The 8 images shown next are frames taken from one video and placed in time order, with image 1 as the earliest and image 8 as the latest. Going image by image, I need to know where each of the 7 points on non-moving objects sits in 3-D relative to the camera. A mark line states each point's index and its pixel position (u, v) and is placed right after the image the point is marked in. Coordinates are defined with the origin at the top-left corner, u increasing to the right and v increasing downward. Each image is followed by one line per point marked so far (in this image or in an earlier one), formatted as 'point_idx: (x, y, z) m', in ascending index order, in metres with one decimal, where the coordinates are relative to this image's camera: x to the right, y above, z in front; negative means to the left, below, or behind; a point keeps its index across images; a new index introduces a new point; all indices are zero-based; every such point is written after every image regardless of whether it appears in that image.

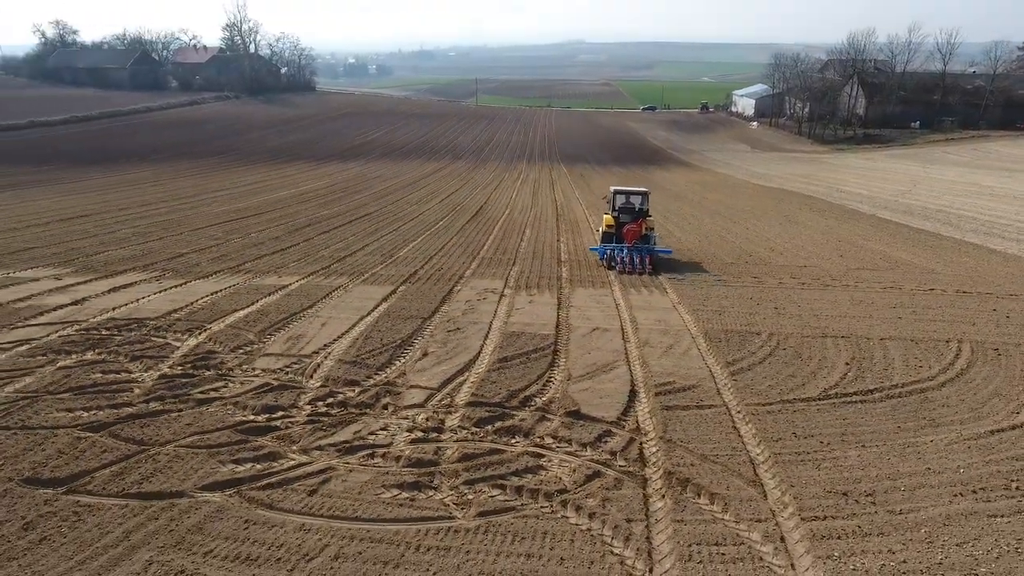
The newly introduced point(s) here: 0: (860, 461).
0: (+4.0, -2.0, +7.4) m
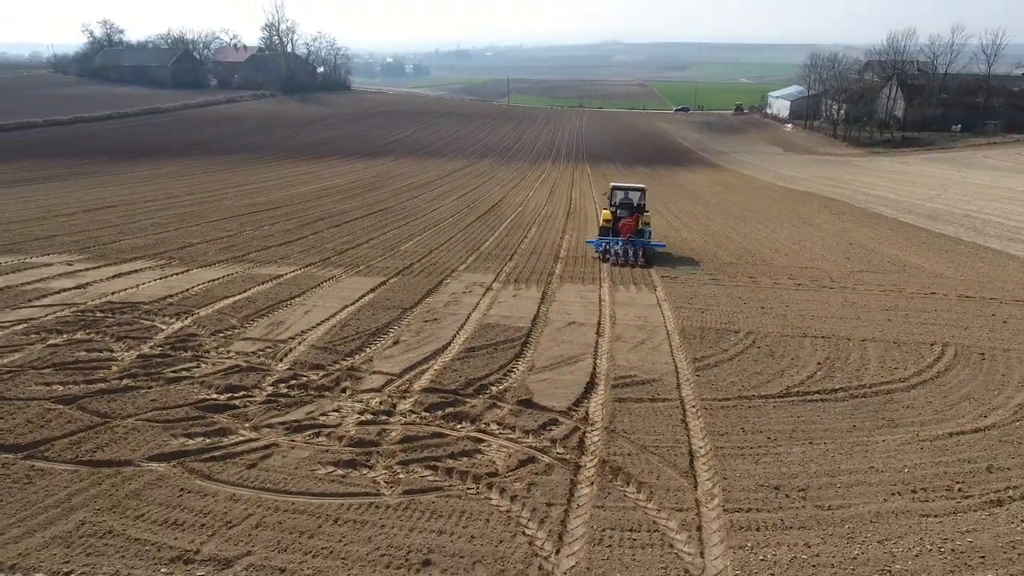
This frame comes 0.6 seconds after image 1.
0: (+3.3, -2.0, +7.3) m
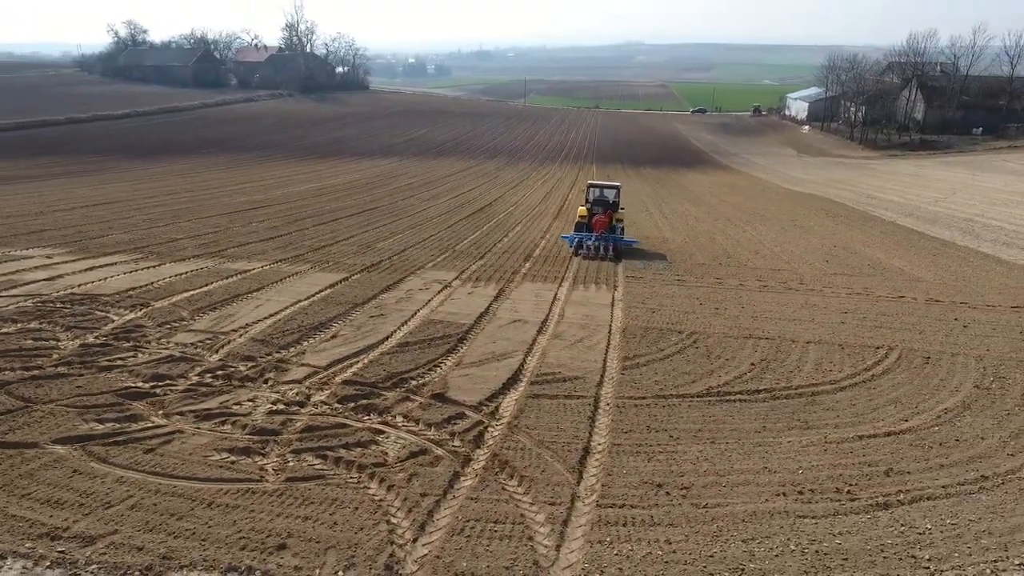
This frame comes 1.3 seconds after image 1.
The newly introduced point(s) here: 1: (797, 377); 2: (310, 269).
0: (+2.1, -1.9, +7.3) m
1: (+4.4, -1.4, +9.8) m
2: (-4.8, +0.5, +15.2) m
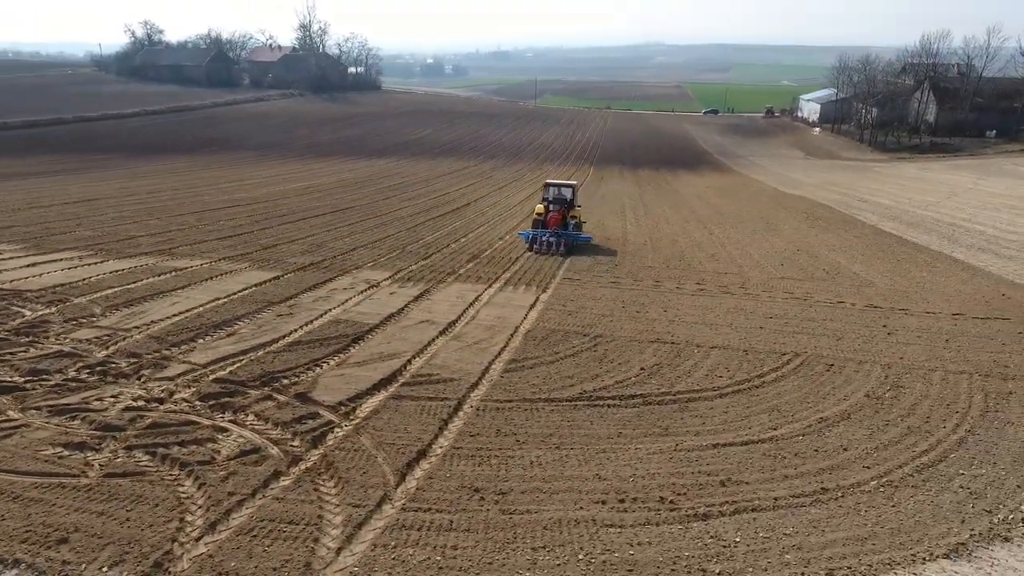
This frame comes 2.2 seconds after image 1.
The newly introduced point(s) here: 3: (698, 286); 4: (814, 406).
0: (+0.2, -2.0, +7.2) m
1: (+2.6, -1.4, +9.6) m
2: (-6.4, +0.5, +15.3) m
3: (+4.5, 0.0, +15.5) m
4: (+4.3, -1.7, +9.1) m
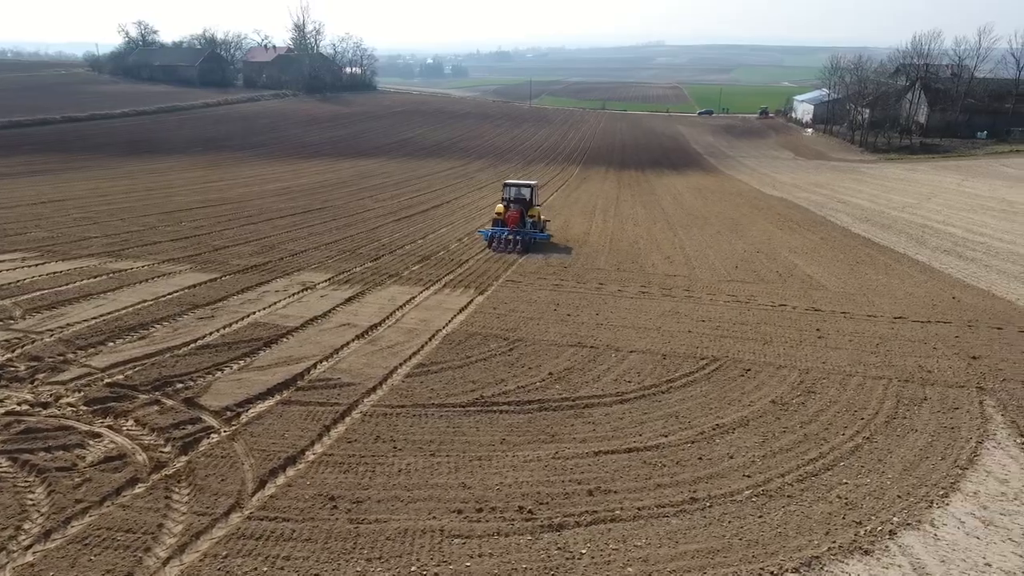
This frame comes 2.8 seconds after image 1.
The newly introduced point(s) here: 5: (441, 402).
0: (-1.2, -2.0, +7.1) m
1: (+1.1, -1.5, +9.5) m
2: (-7.8, +0.5, +15.3) m
3: (+3.1, 0.0, +15.3) m
4: (+2.8, -1.8, +8.9) m
5: (-1.0, -1.6, +8.8) m
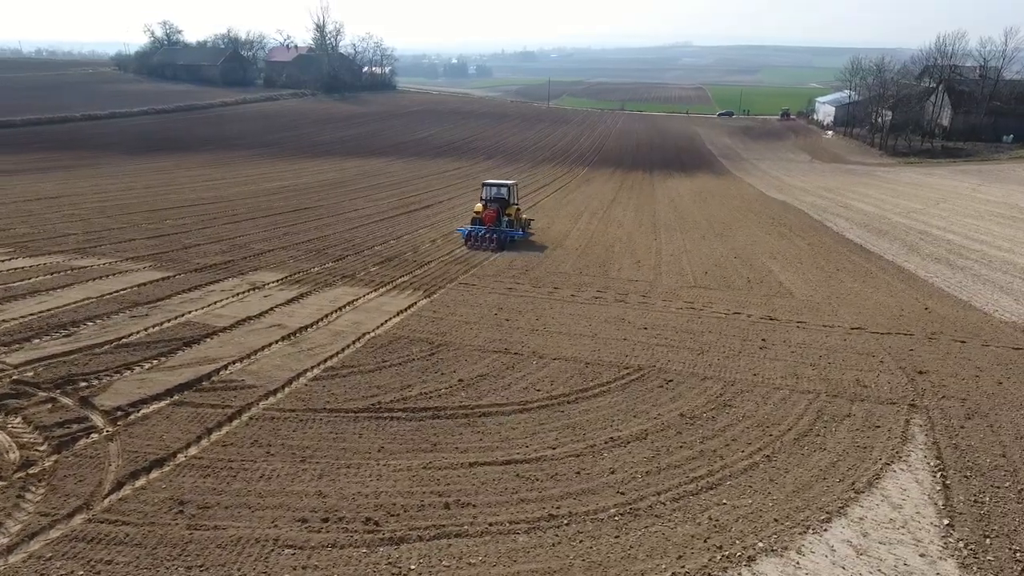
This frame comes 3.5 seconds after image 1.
0: (-2.8, -2.1, +7.1) m
1: (-0.3, -1.6, +9.3) m
2: (-8.9, +0.5, +15.5) m
3: (+2.0, -0.1, +15.1) m
4: (+1.4, -1.9, +8.7) m
5: (-2.4, -1.6, +8.7) m
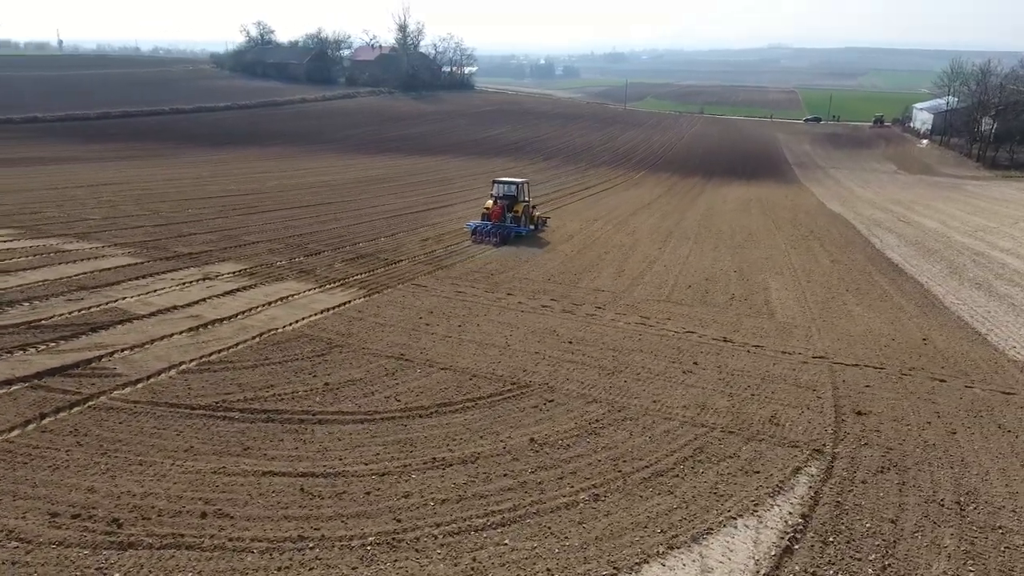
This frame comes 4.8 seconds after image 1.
0: (-5.1, -2.0, +7.1) m
1: (-2.3, -1.6, +9.0) m
2: (-9.9, +0.9, +16.3) m
3: (+0.8, -0.3, +14.4) m
4: (-0.8, -2.0, +8.1) m
5: (-4.5, -1.6, +8.7) m
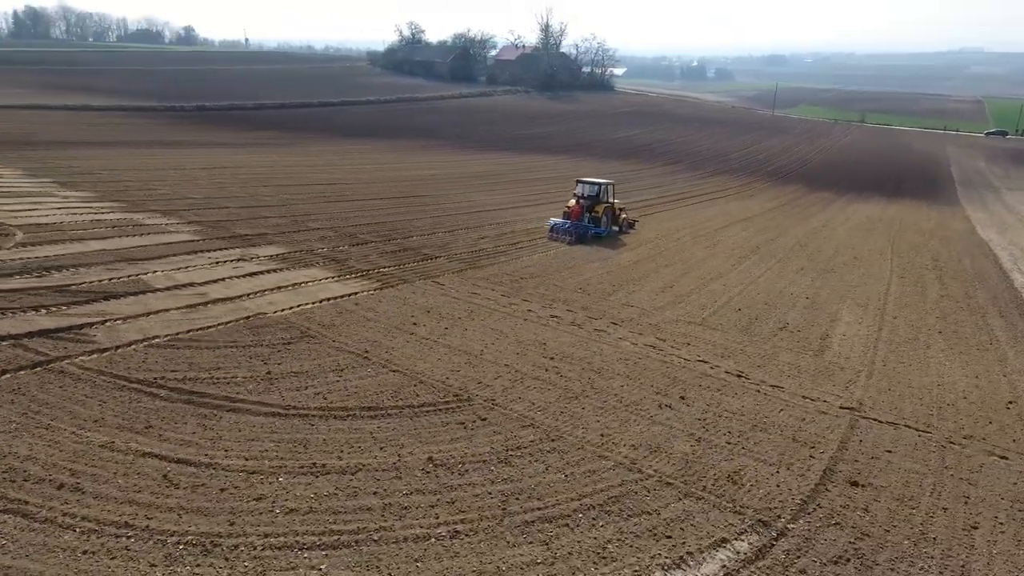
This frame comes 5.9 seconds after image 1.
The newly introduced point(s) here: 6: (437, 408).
0: (-6.5, -1.6, +7.7) m
1: (-3.3, -1.5, +8.9) m
2: (-8.8, +1.6, +17.7) m
3: (+1.0, -0.5, +13.5) m
4: (-2.0, -2.0, +7.7) m
5: (-5.5, -1.2, +9.1) m
6: (-1.0, -1.7, +8.9) m
